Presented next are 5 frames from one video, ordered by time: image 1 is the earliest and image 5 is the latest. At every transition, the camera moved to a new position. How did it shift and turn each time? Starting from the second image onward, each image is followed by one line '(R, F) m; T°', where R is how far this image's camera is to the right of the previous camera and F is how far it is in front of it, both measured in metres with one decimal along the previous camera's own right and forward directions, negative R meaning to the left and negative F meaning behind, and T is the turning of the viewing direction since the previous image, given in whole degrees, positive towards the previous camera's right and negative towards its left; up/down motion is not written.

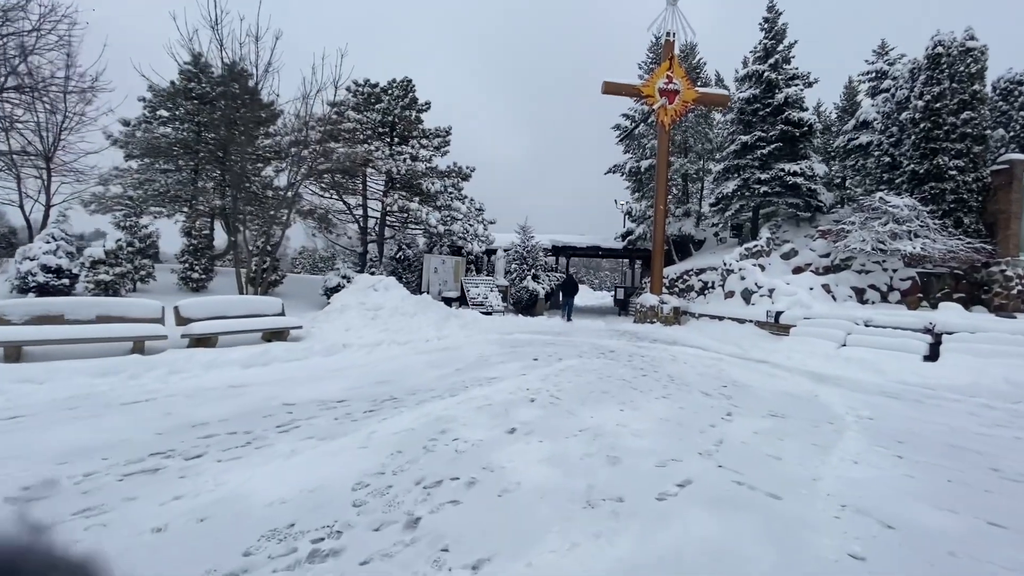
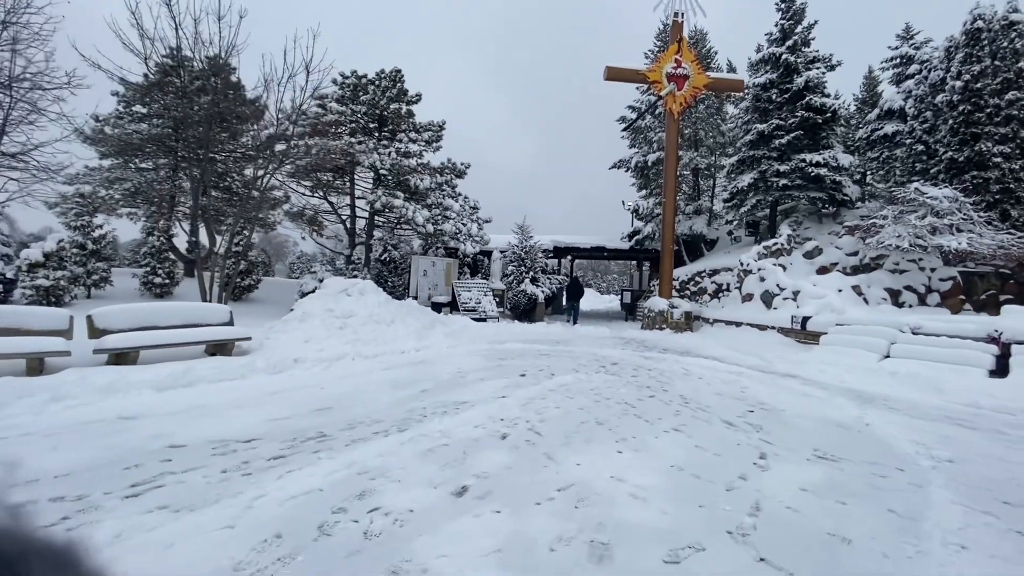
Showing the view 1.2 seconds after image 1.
(+0.4, +1.2) m; -1°
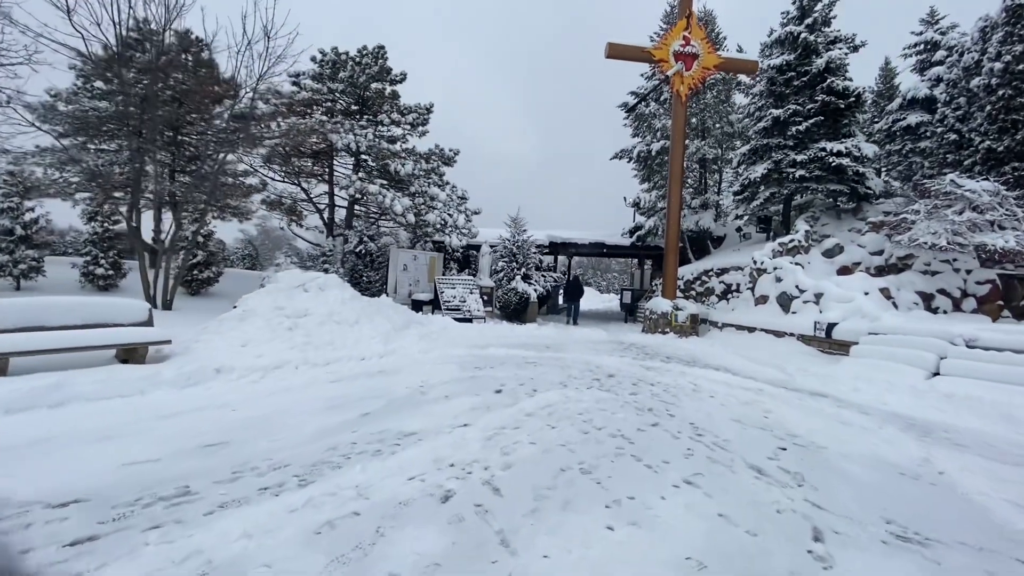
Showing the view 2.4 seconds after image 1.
(+0.3, +1.3) m; 0°
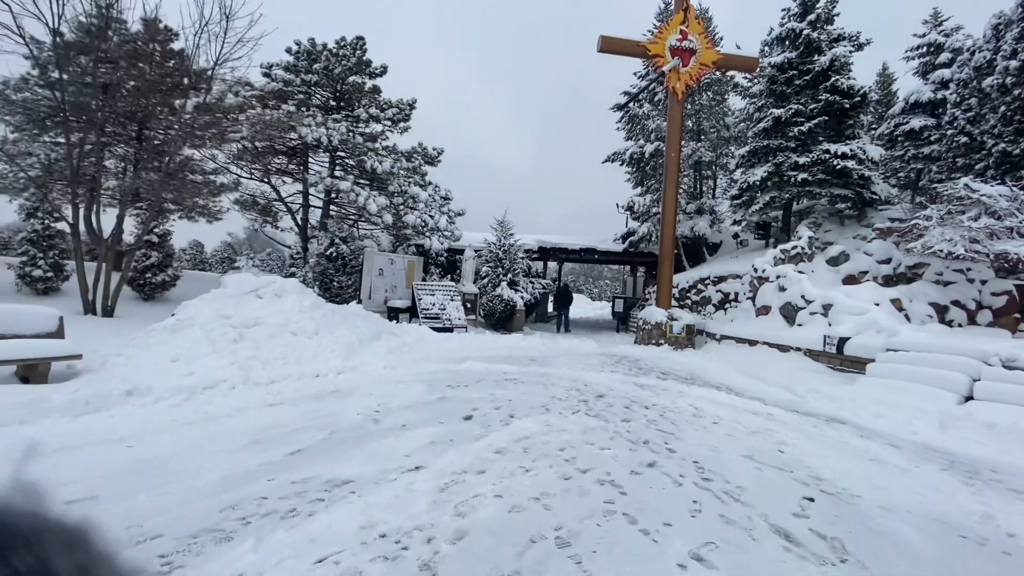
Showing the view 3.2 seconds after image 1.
(+0.2, +0.8) m; +1°
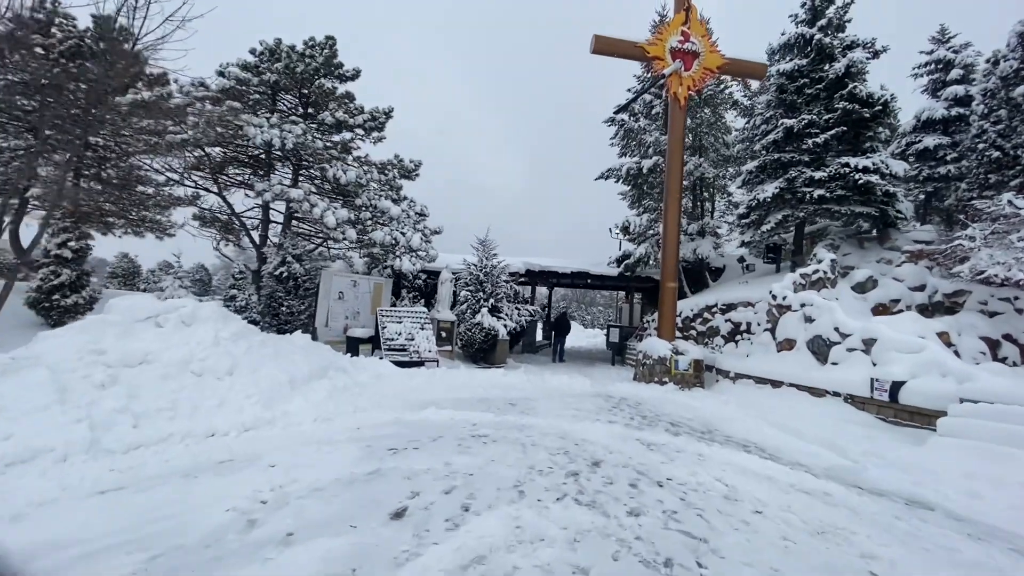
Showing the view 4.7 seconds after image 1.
(+0.3, +1.6) m; +1°
